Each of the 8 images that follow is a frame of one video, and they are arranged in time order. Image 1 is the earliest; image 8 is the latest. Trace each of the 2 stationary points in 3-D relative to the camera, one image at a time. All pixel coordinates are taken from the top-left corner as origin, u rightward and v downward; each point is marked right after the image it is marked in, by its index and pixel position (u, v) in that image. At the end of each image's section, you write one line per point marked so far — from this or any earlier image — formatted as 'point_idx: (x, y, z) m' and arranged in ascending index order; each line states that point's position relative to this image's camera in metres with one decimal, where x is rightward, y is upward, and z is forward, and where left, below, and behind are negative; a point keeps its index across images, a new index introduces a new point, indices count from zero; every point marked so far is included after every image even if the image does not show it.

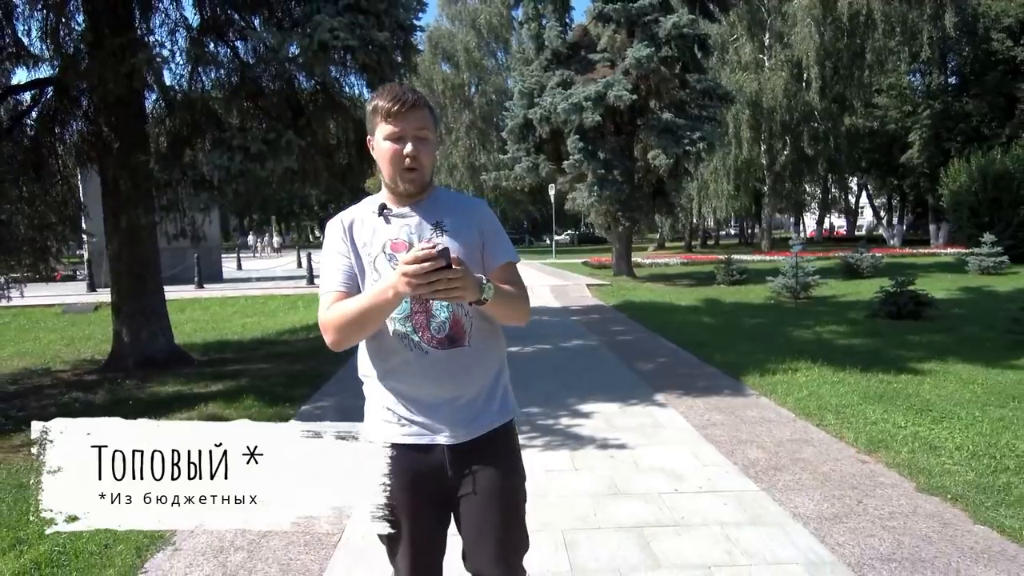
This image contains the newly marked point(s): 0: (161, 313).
0: (-4.9, -0.3, +9.9) m
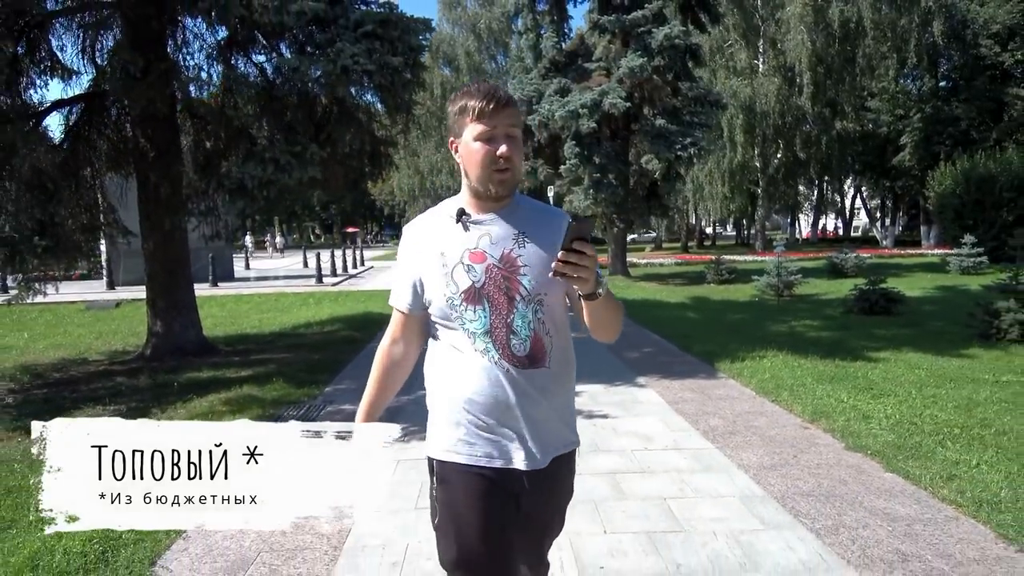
0: (-4.9, -0.3, +10.9) m
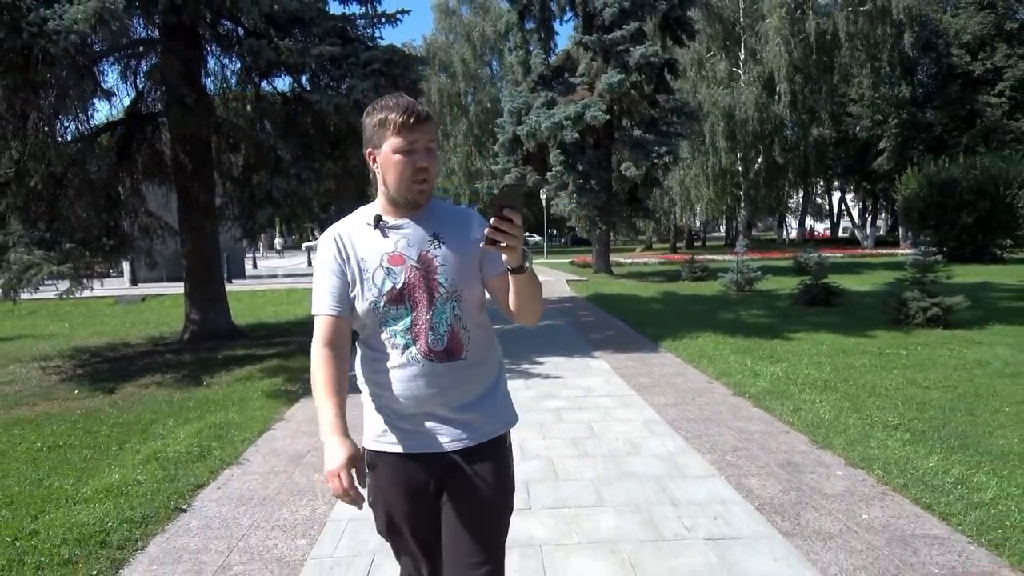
0: (-5.2, -0.1, +12.8) m
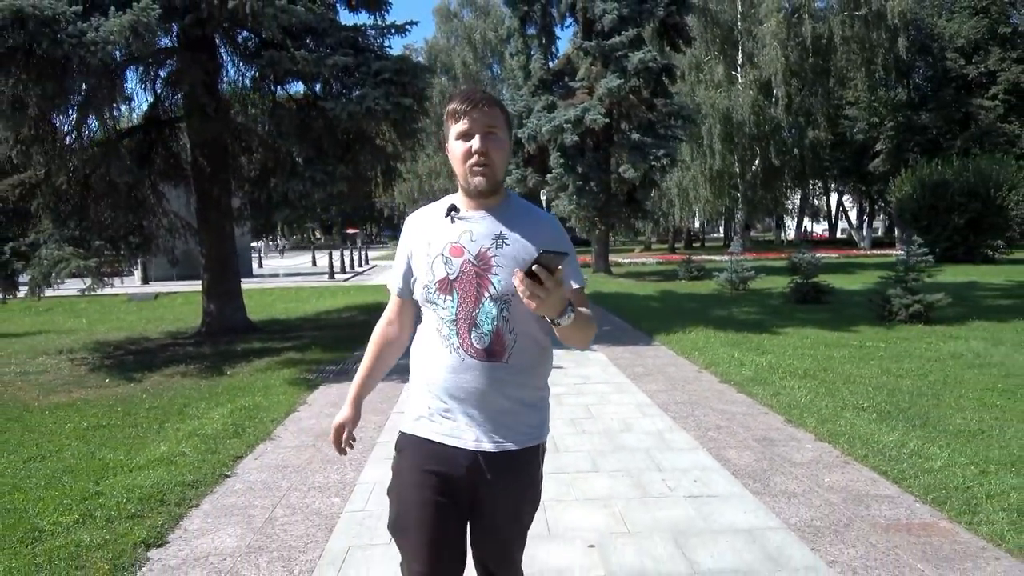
0: (-5.1, -0.1, +13.4) m
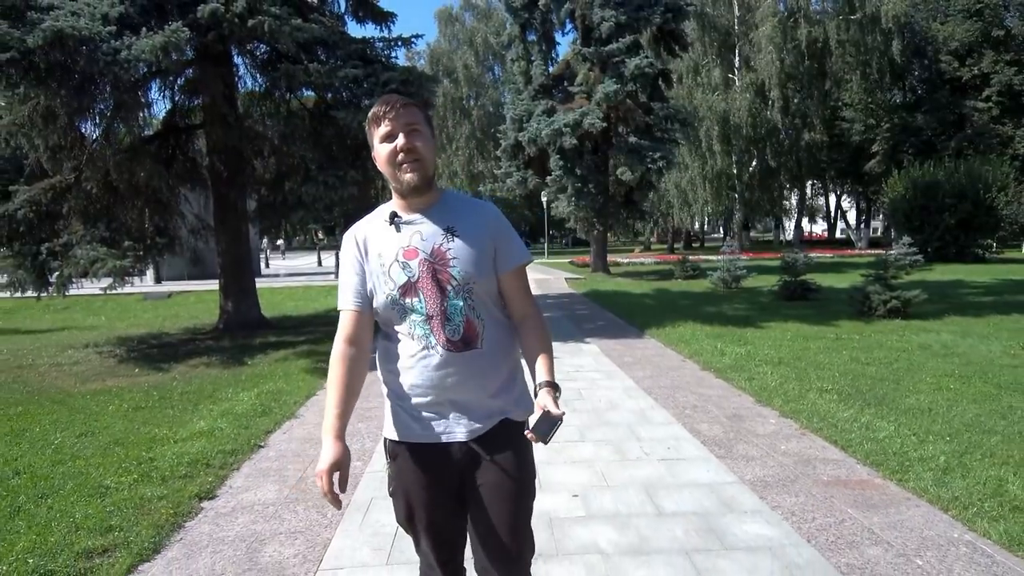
0: (-5.1, 0.0, +14.2) m
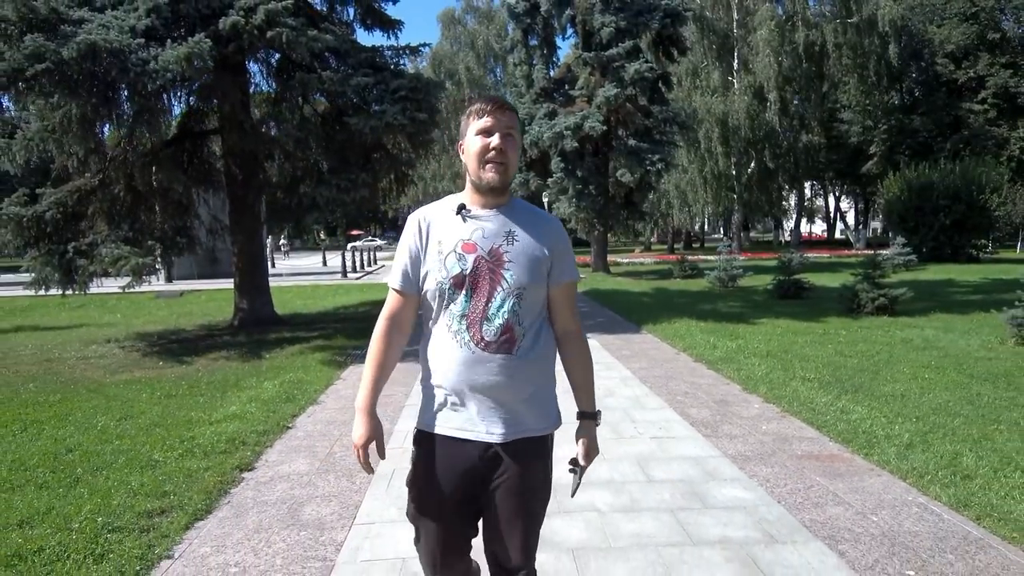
0: (-5.1, 0.0, +14.8) m
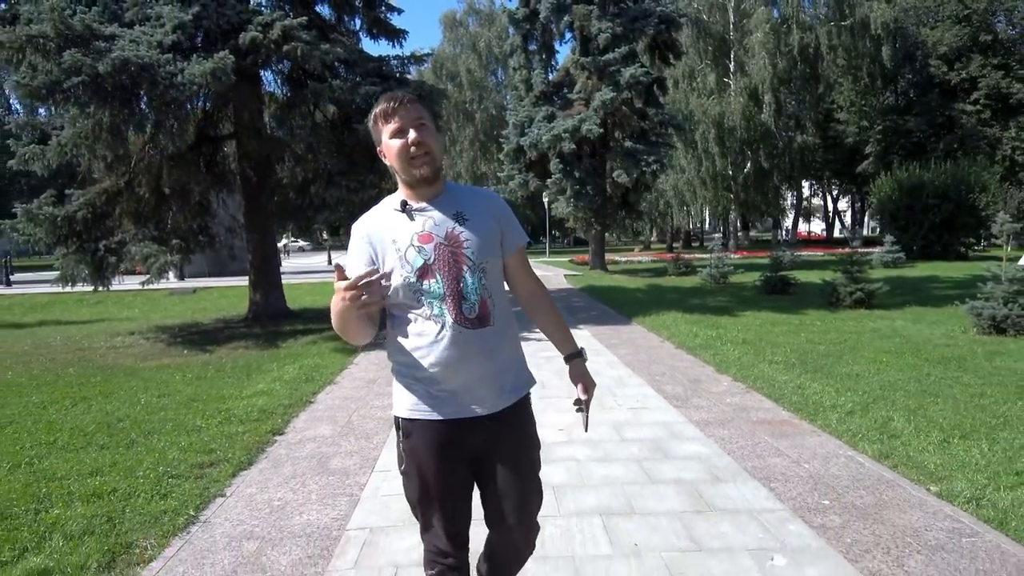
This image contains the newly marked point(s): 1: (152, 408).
0: (-5.1, +0.1, +15.7) m
1: (-3.8, -1.3, +7.6) m
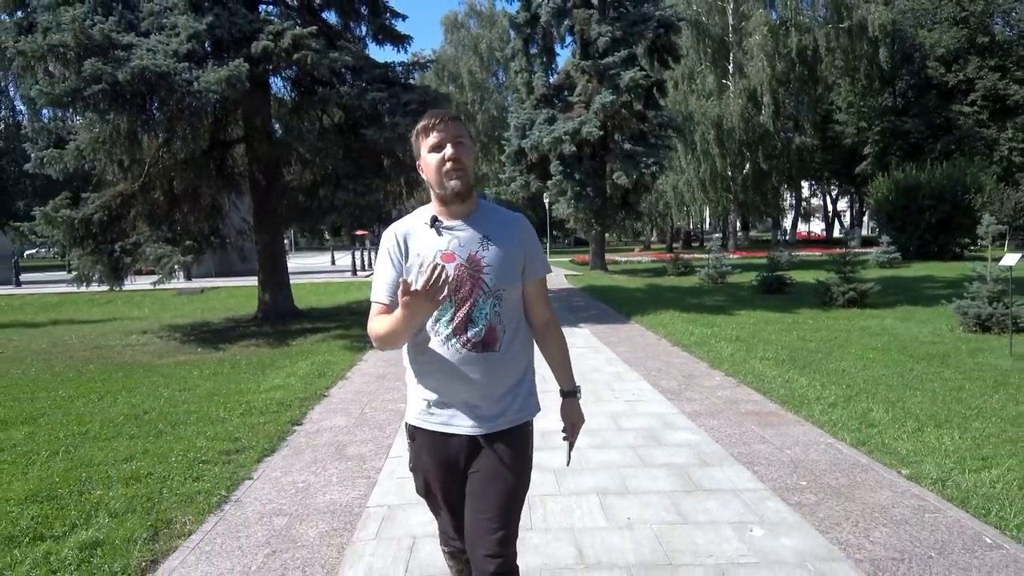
0: (-5.1, +0.1, +16.1) m
1: (-3.8, -1.3, +8.0) m
